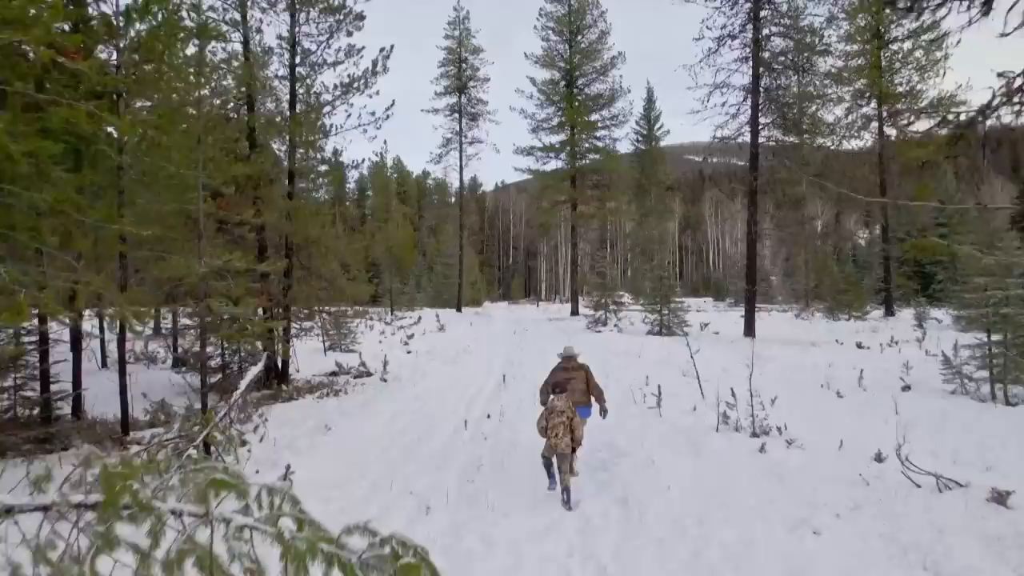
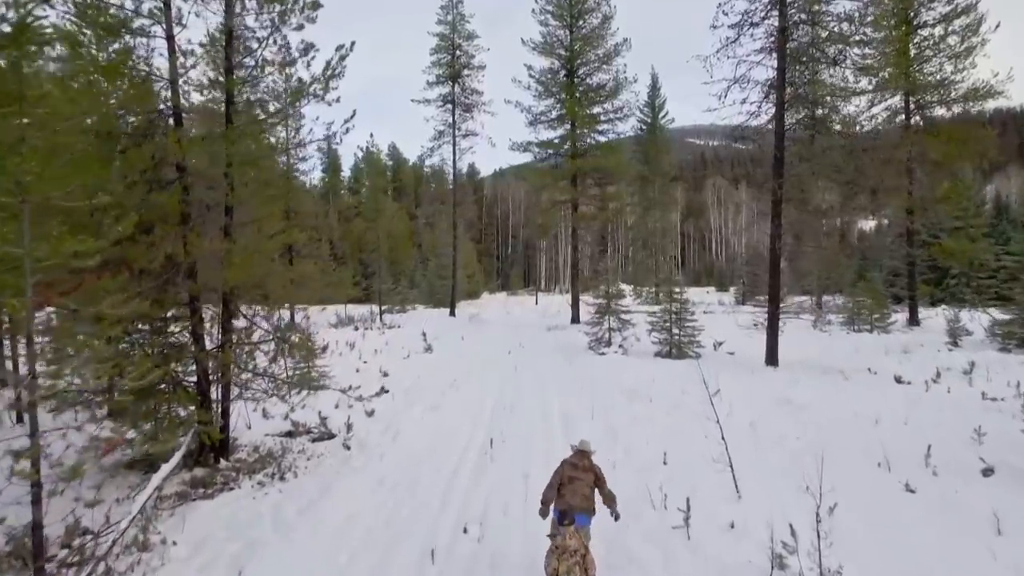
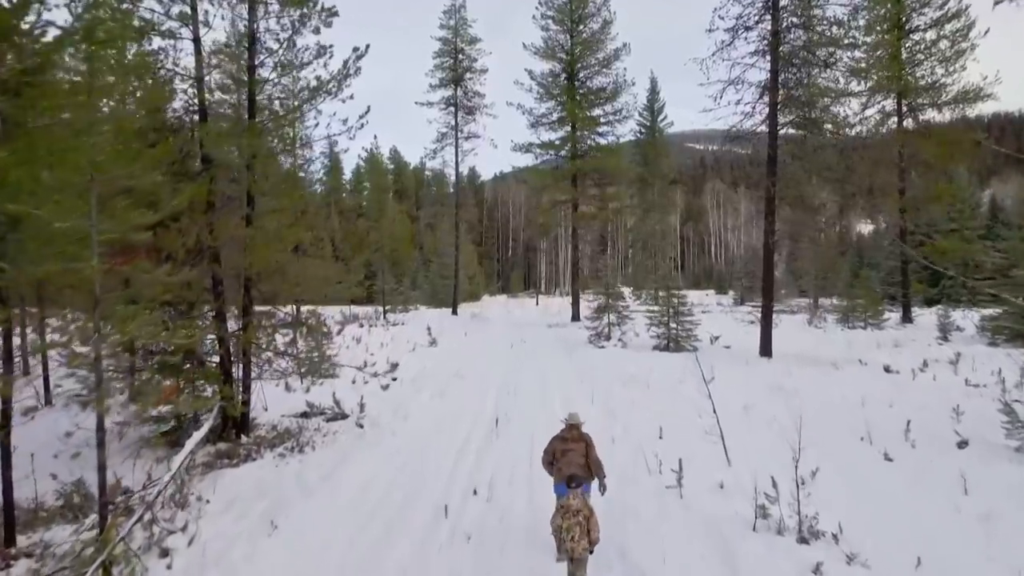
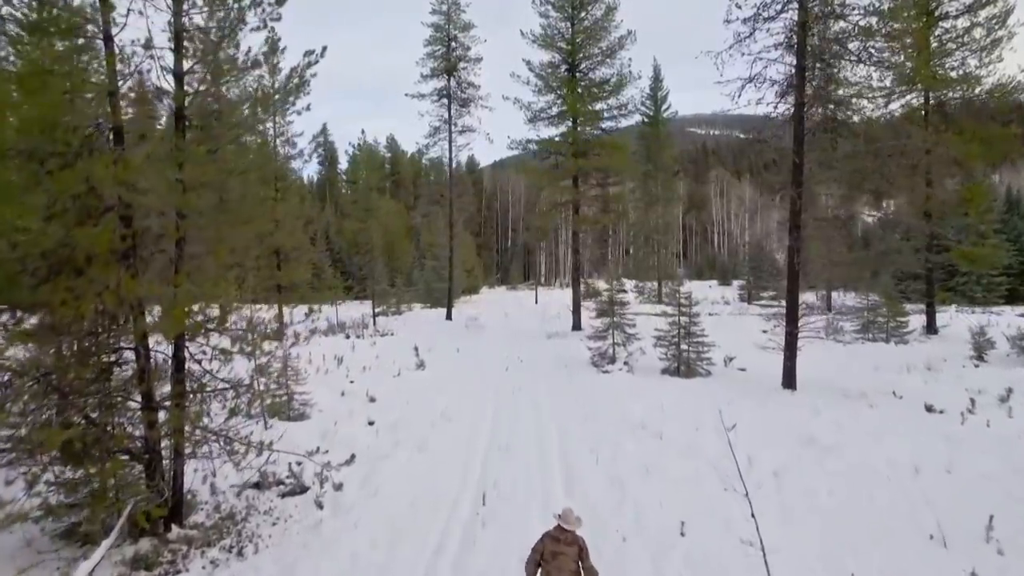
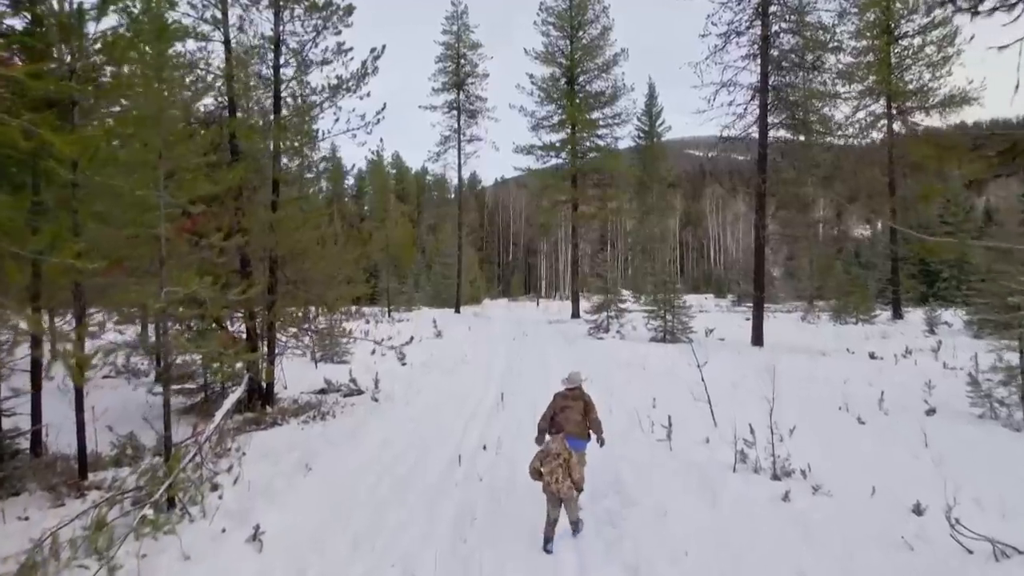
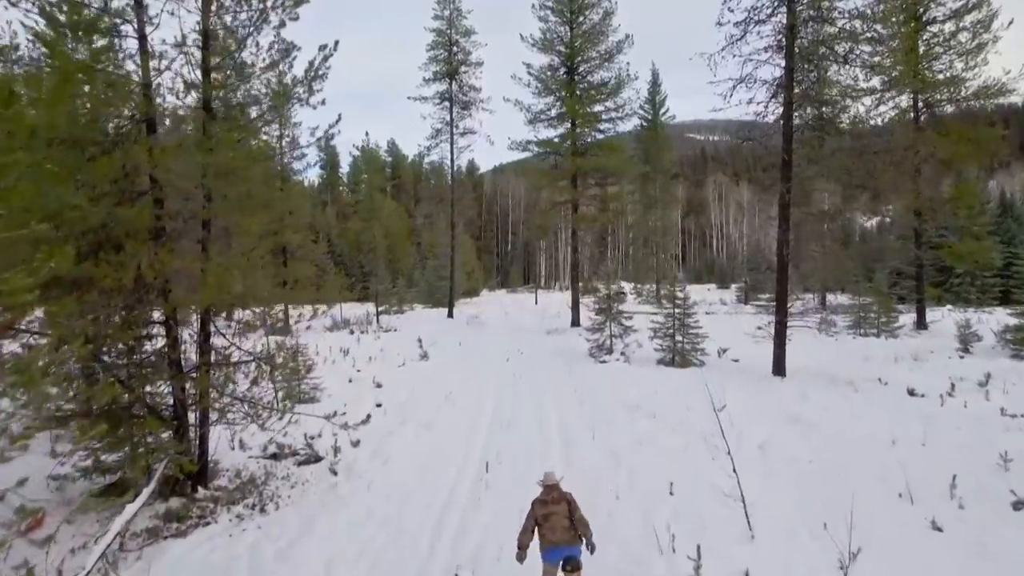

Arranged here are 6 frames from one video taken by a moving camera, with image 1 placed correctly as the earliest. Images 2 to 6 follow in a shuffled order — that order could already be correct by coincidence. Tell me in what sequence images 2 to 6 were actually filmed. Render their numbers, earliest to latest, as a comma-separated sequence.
5, 3, 2, 6, 4
